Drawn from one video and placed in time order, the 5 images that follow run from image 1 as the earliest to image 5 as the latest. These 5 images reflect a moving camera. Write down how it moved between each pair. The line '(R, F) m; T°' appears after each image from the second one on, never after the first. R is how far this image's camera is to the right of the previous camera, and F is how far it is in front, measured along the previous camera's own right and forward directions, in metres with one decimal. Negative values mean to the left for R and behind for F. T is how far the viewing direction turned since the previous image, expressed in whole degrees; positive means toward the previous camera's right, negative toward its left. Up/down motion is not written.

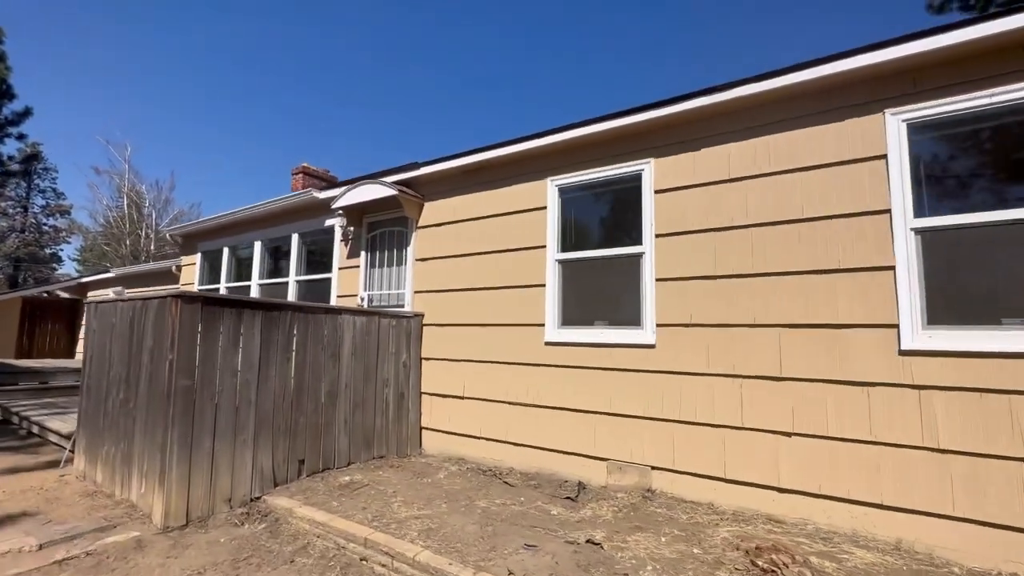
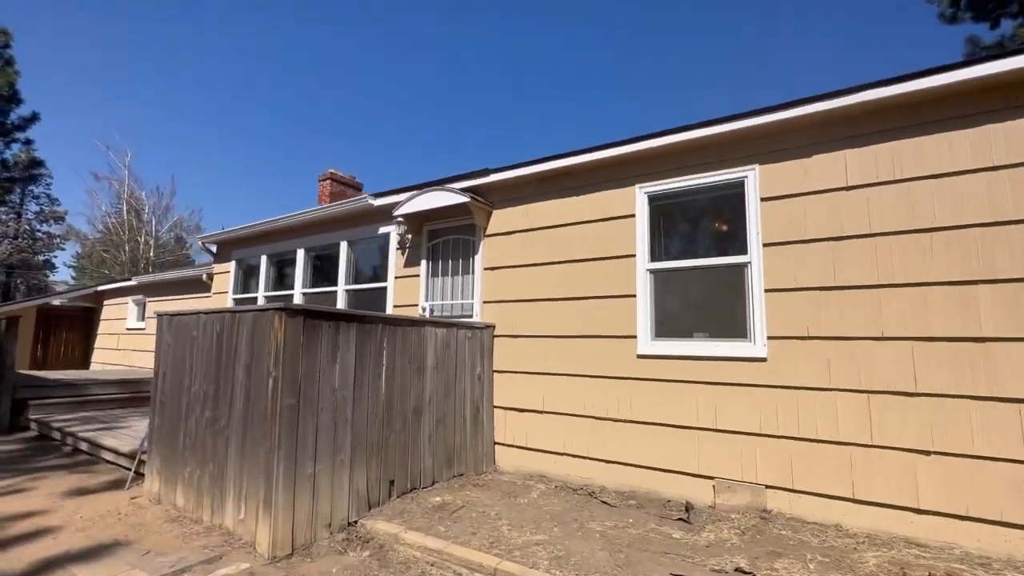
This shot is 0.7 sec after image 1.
(-0.9, +0.2) m; +1°
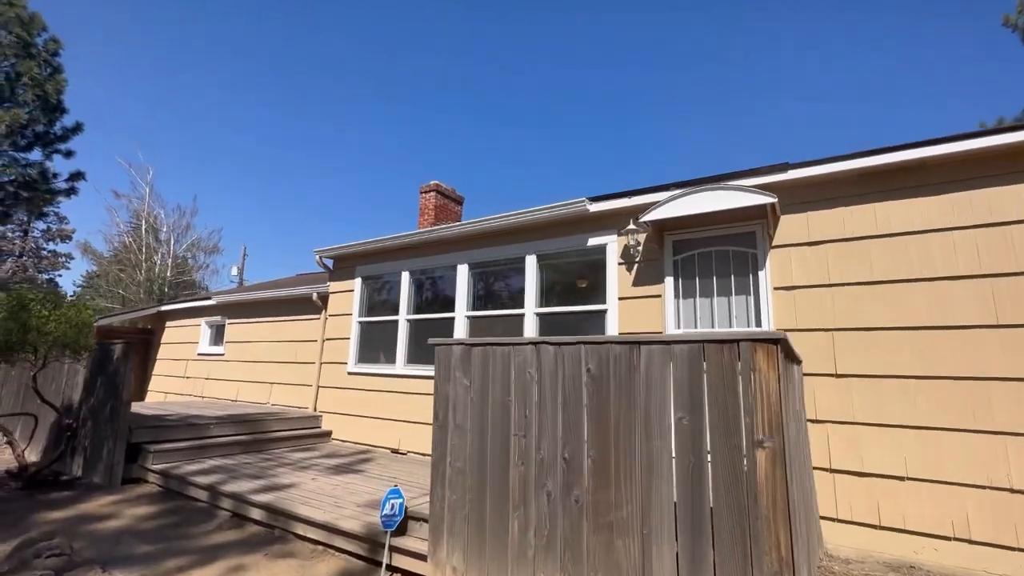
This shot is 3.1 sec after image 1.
(-2.7, +1.1) m; +1°
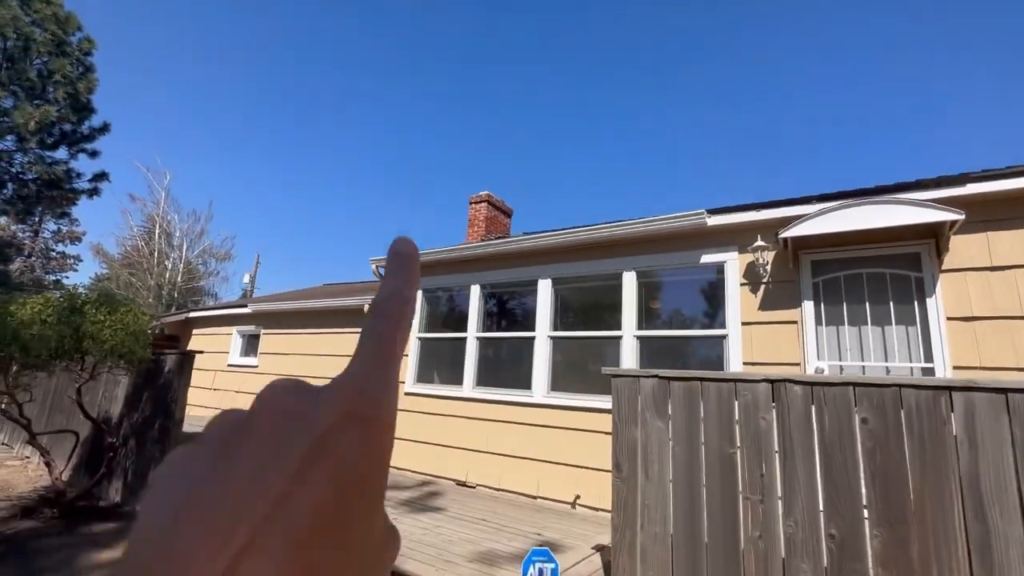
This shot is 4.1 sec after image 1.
(-1.0, +0.5) m; 0°
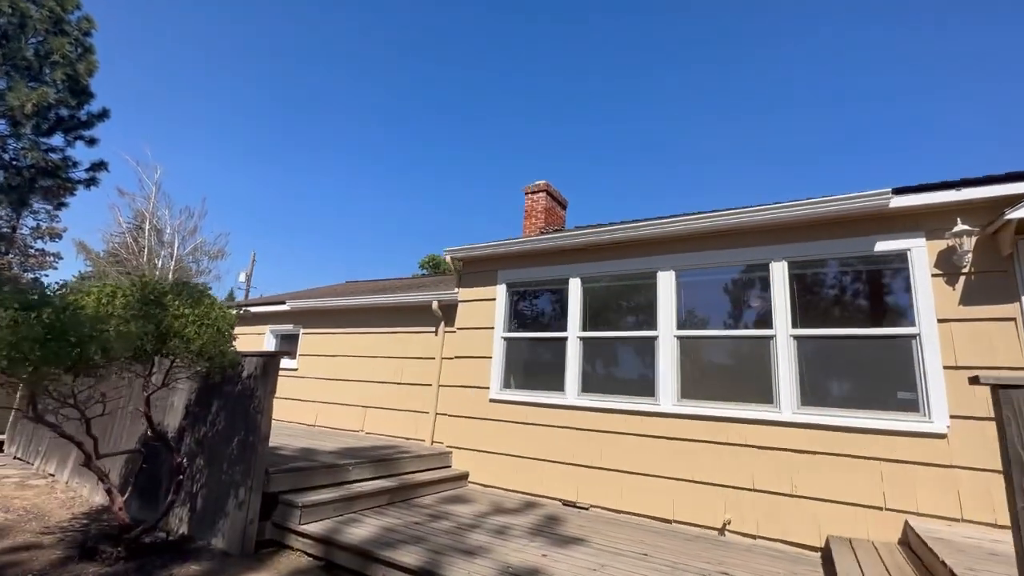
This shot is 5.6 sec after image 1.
(-1.4, +0.7) m; +2°
